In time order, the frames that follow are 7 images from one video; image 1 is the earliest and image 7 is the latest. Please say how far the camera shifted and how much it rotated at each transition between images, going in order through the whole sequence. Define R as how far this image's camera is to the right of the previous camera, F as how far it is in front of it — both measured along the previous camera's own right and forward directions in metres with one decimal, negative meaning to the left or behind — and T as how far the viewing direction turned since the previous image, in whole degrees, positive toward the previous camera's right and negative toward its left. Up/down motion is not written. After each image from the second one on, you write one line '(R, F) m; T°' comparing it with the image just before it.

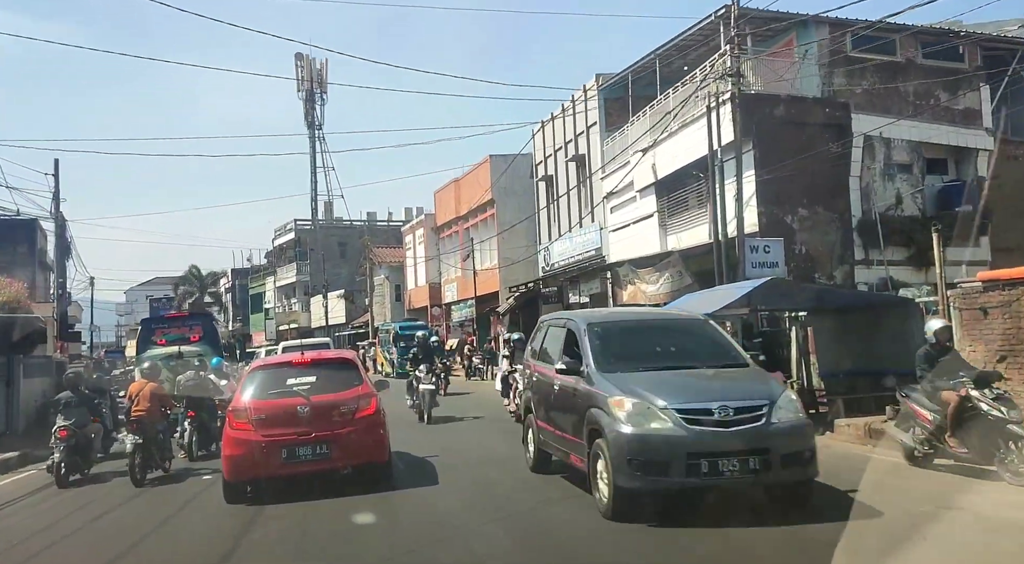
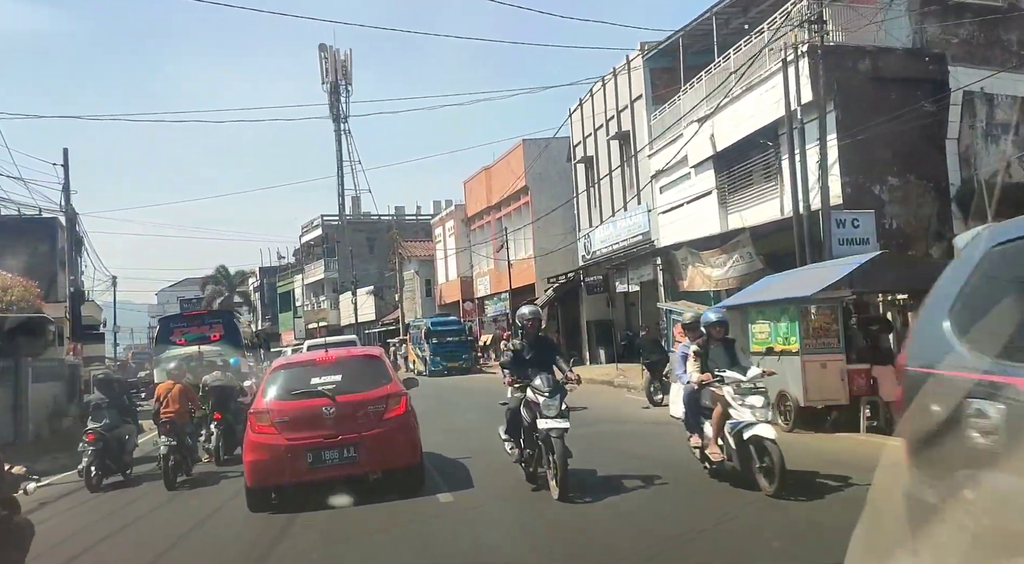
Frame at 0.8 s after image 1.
(-0.4, +2.0) m; -2°
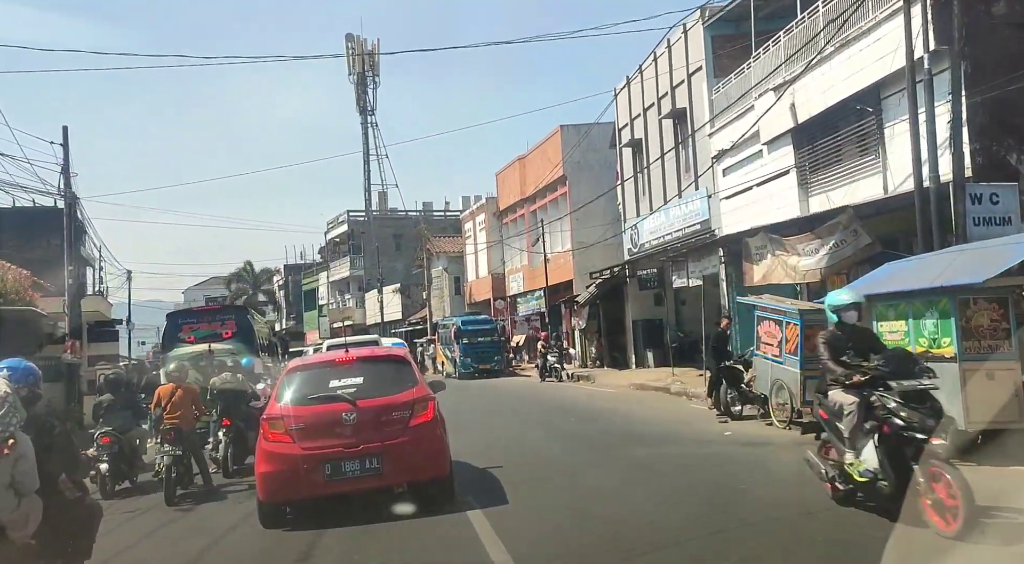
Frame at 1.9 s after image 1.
(-0.4, +2.6) m; -2°
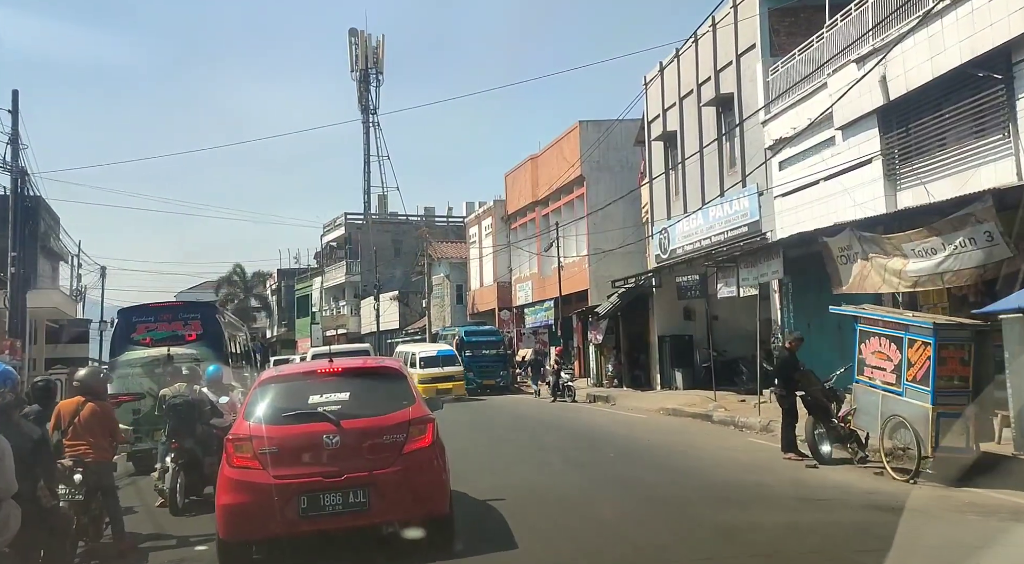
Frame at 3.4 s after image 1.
(-0.4, +3.1) m; 0°
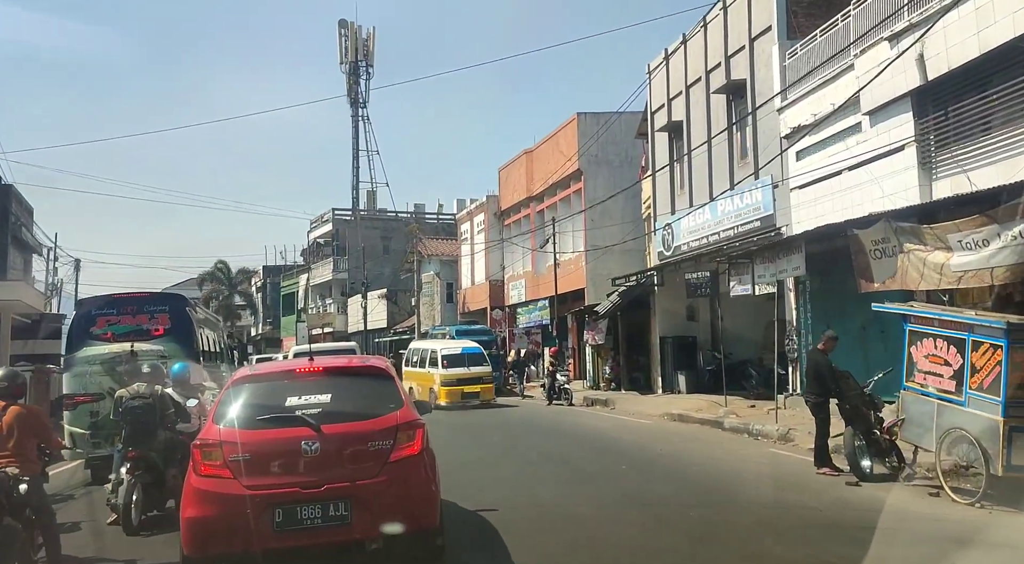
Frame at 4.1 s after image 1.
(-0.2, +1.3) m; +1°
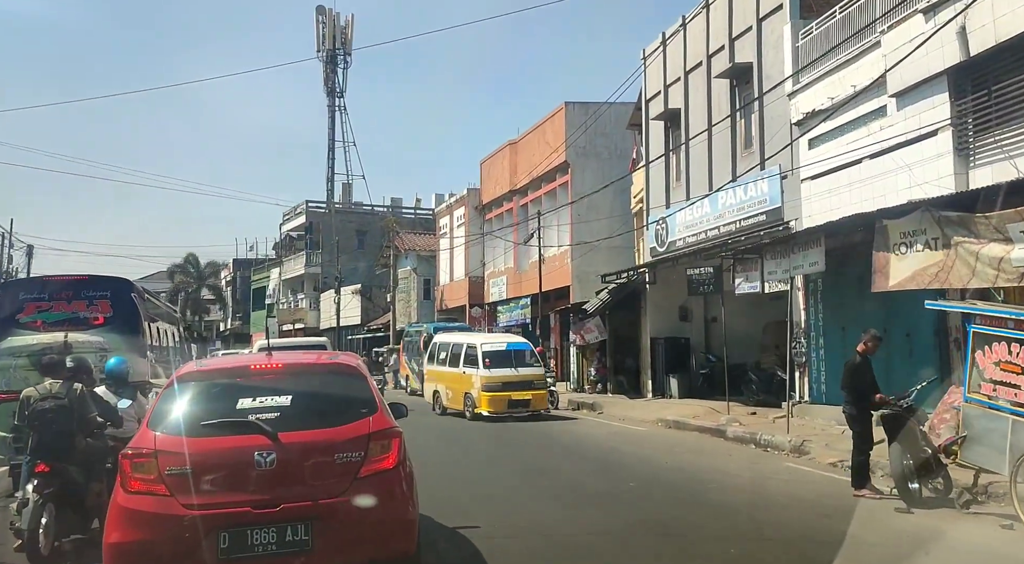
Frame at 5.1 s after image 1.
(-0.2, +1.5) m; +2°
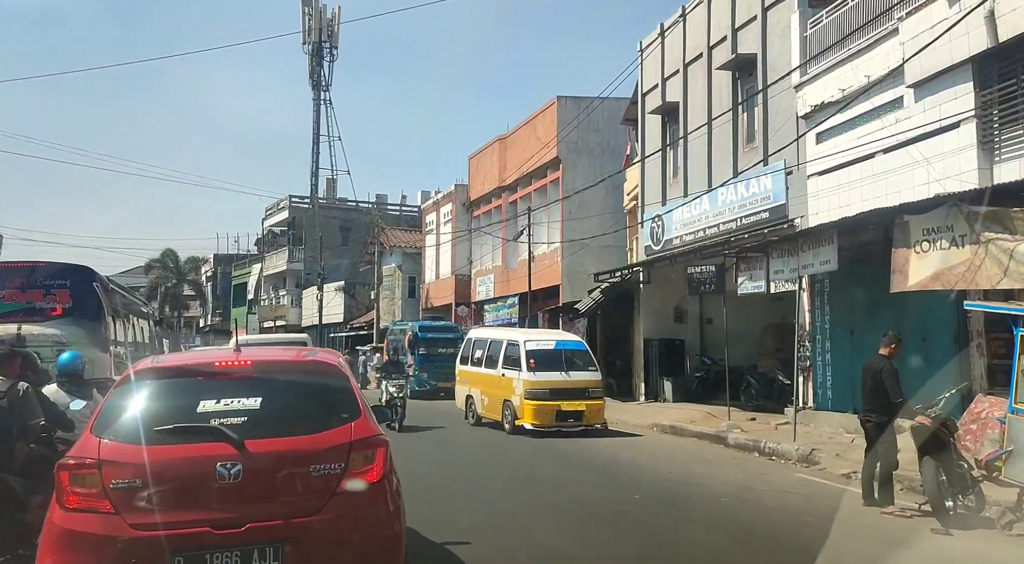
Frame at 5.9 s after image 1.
(-0.1, +0.8) m; +1°
